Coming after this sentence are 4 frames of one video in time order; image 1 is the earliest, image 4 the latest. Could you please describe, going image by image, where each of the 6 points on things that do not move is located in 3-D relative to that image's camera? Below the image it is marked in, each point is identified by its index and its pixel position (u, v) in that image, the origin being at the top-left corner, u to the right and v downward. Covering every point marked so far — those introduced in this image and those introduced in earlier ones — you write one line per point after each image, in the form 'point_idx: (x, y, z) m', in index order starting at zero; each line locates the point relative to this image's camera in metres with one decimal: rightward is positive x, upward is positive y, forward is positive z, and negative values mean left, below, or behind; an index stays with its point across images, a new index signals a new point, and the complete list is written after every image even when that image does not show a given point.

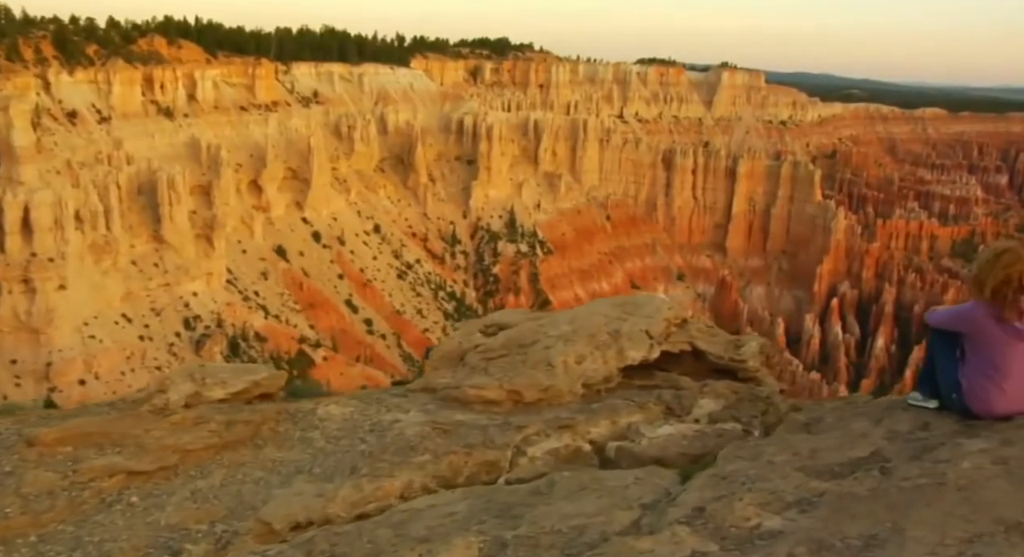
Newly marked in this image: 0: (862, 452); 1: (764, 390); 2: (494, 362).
0: (+2.2, -1.1, +4.9) m
1: (+2.6, -1.1, +7.9) m
2: (-0.2, -0.8, +7.3) m
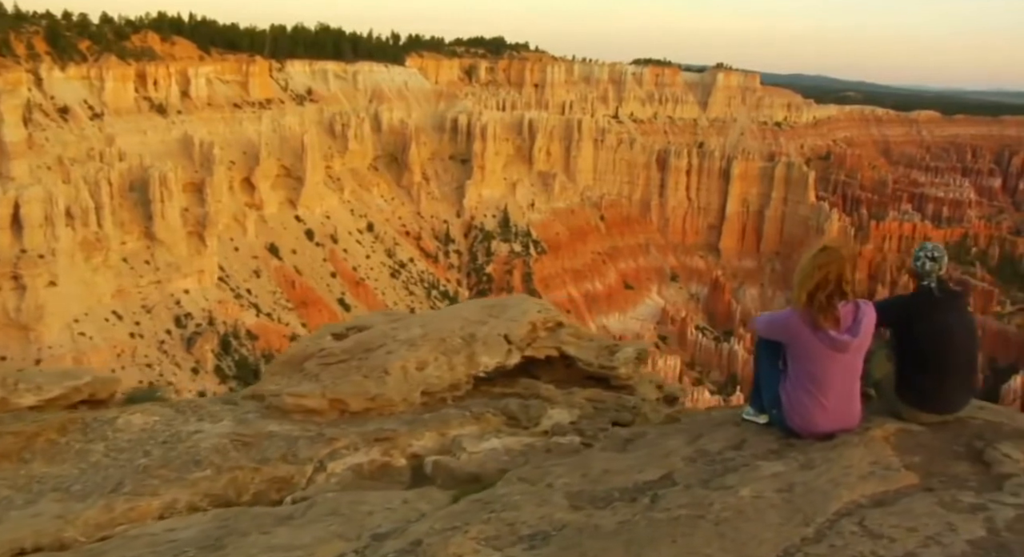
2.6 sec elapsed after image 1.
0: (+0.8, -1.1, +4.3) m
1: (+1.1, -1.1, +7.4) m
2: (-1.6, -0.8, +6.8) m
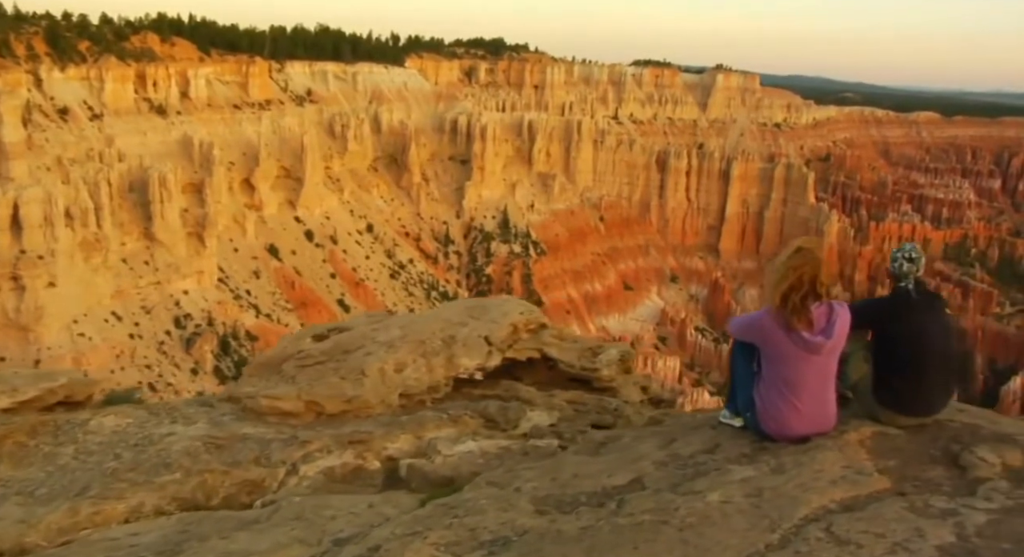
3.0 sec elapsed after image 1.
0: (+0.6, -1.1, +4.3) m
1: (+1.0, -1.2, +7.3) m
2: (-1.8, -0.8, +6.7) m
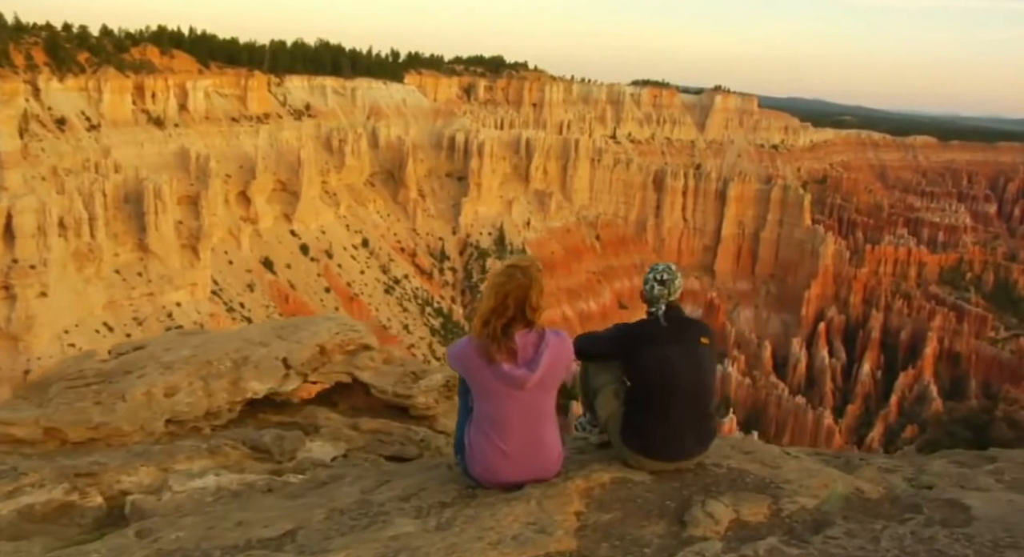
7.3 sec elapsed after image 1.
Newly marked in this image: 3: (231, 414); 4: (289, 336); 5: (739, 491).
0: (-1.1, -1.2, +3.7) m
1: (-0.7, -1.3, +6.7) m
2: (-3.5, -0.9, +6.1) m
3: (-2.3, -1.1, +6.3) m
4: (-2.0, -0.5, +7.0) m
5: (+1.2, -1.1, +4.2) m
